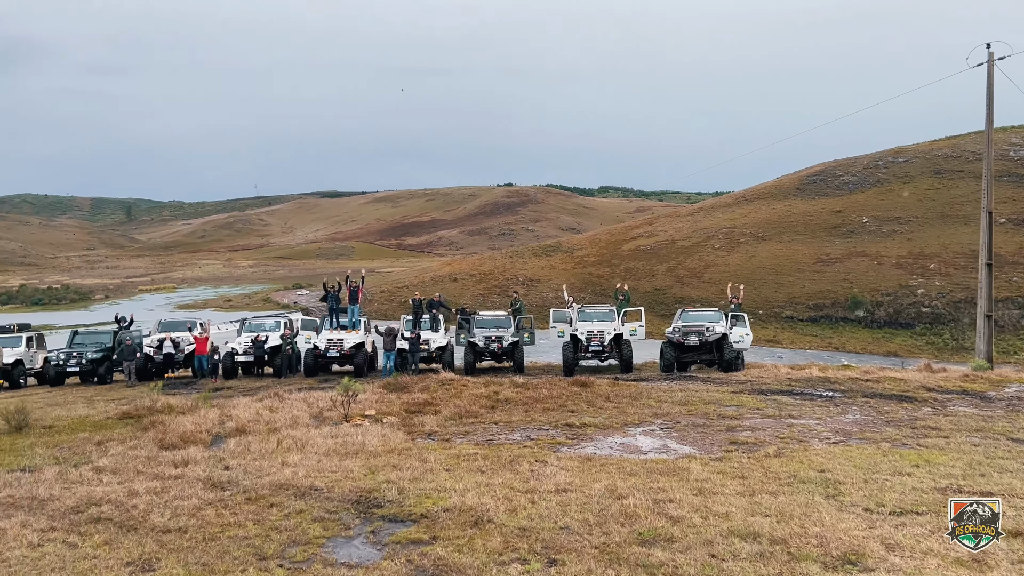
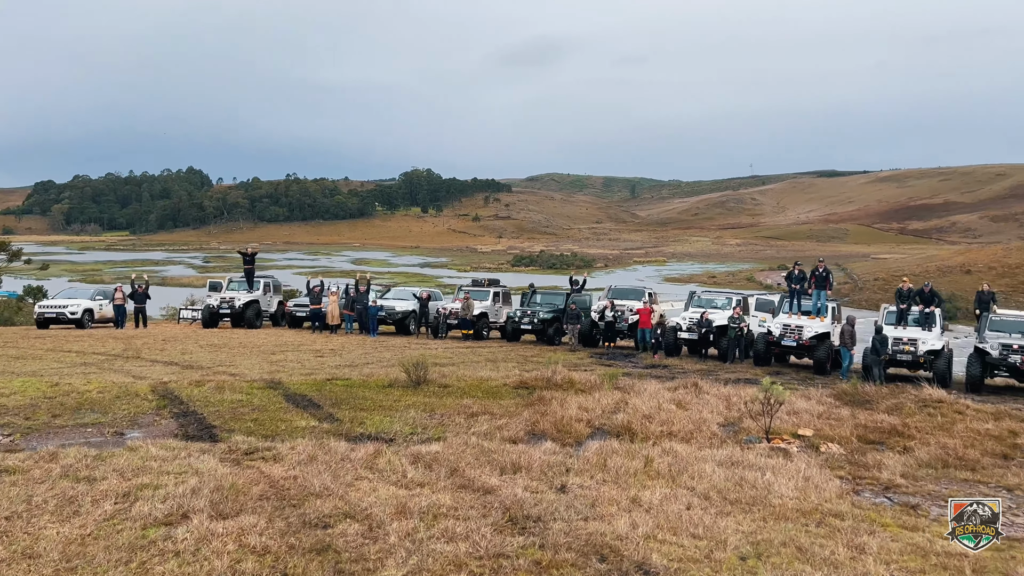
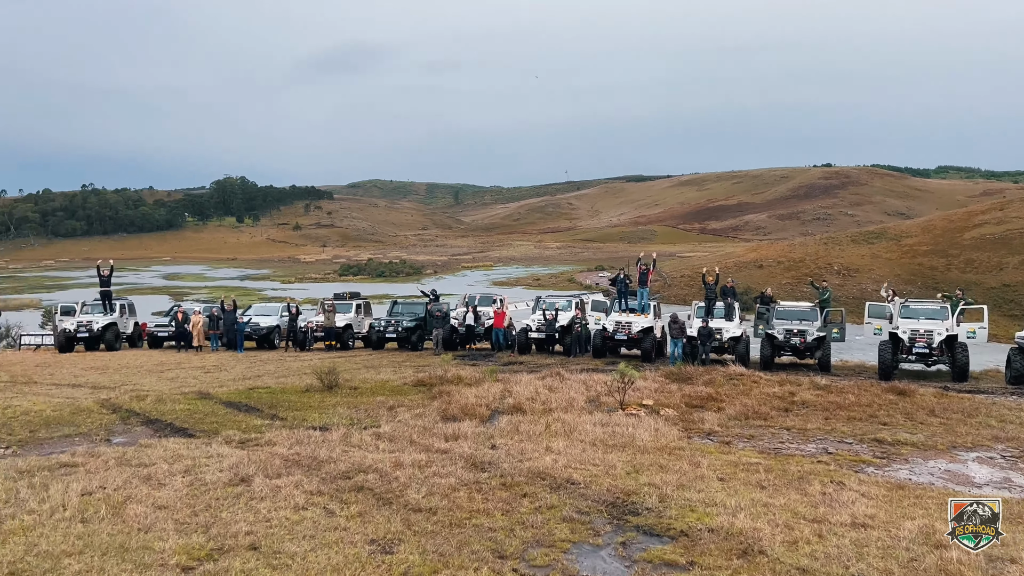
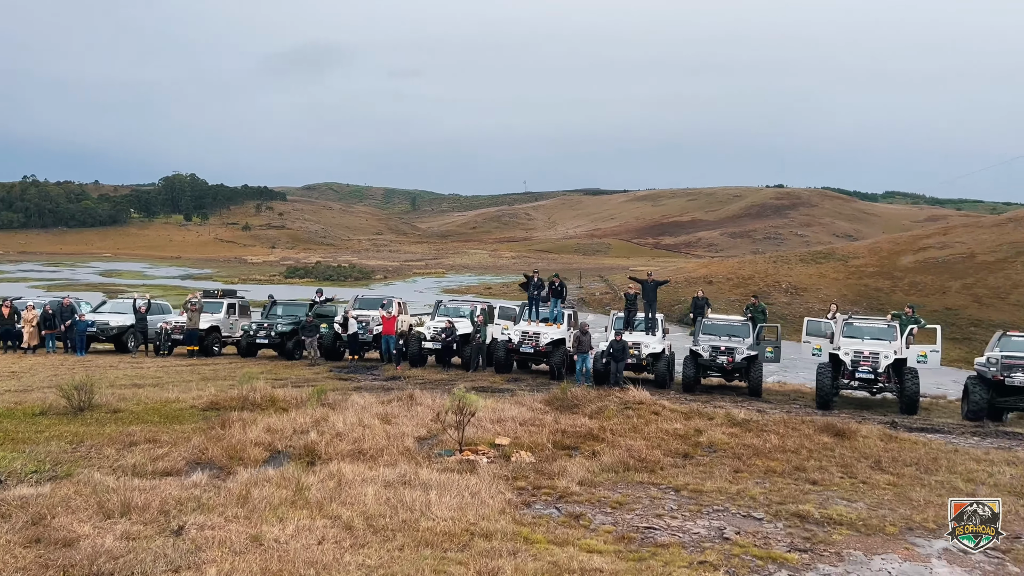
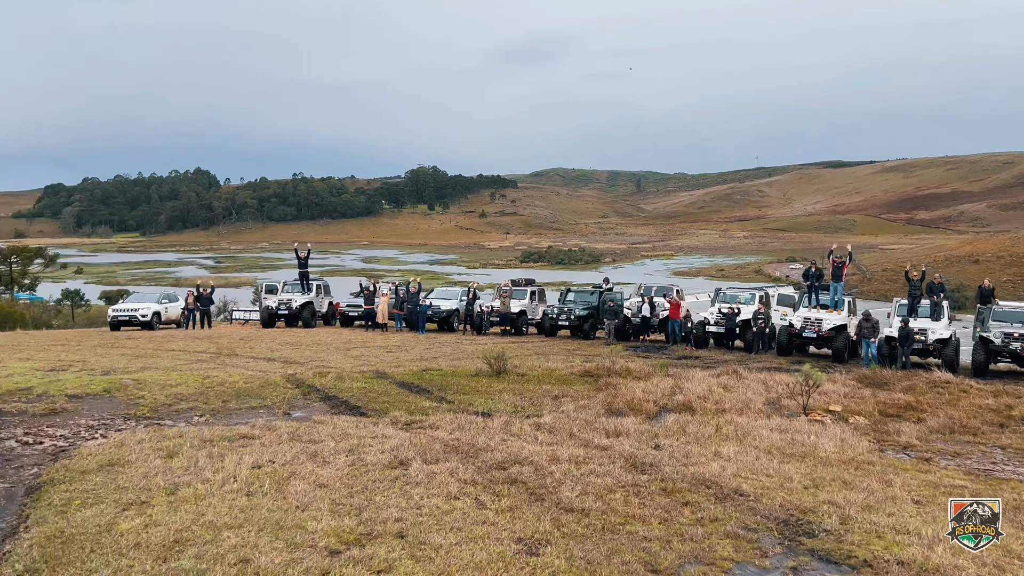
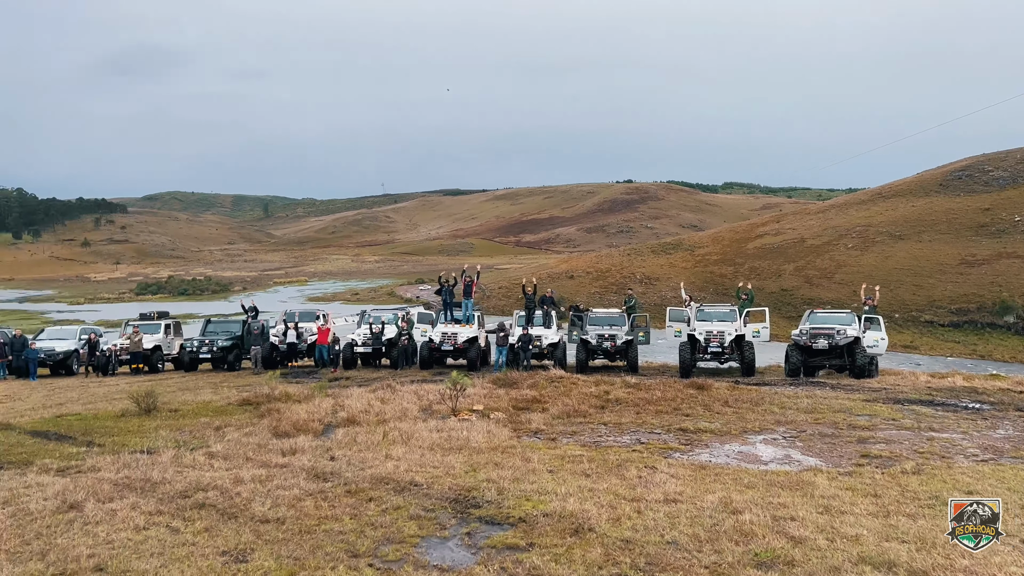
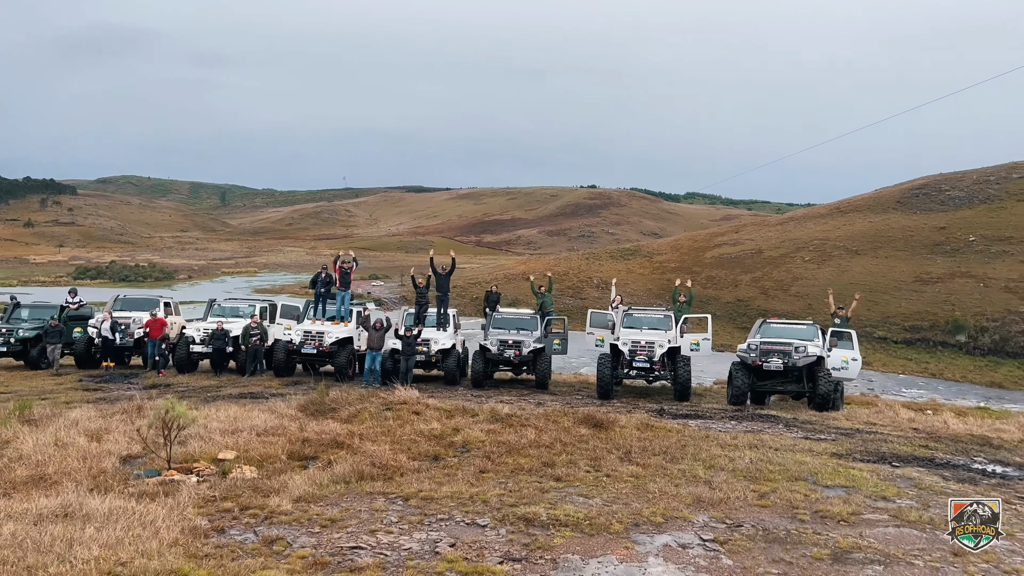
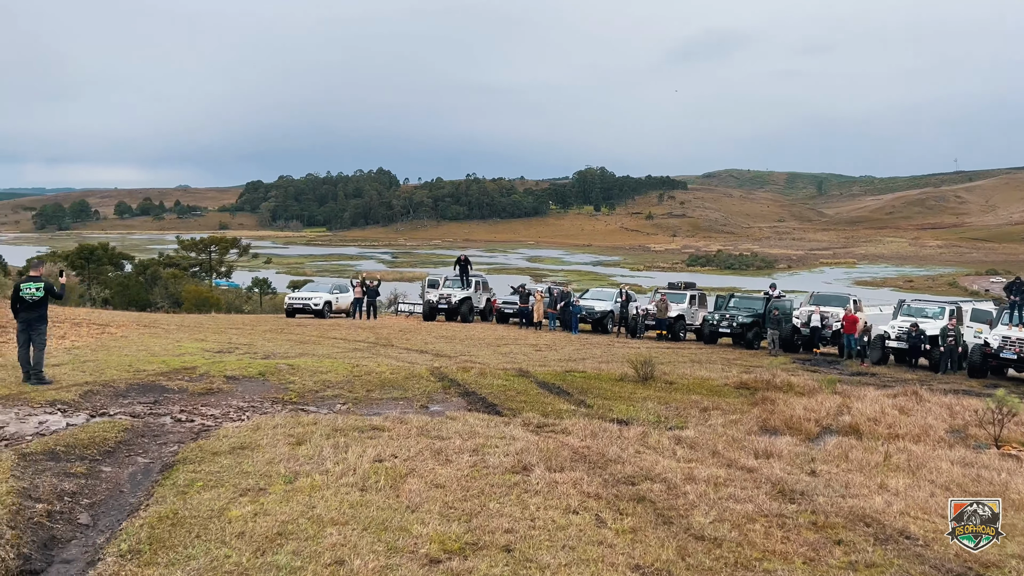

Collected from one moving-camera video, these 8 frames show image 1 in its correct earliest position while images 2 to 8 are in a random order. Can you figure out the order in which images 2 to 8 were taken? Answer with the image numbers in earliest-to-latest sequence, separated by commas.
6, 3, 5, 8, 2, 4, 7
